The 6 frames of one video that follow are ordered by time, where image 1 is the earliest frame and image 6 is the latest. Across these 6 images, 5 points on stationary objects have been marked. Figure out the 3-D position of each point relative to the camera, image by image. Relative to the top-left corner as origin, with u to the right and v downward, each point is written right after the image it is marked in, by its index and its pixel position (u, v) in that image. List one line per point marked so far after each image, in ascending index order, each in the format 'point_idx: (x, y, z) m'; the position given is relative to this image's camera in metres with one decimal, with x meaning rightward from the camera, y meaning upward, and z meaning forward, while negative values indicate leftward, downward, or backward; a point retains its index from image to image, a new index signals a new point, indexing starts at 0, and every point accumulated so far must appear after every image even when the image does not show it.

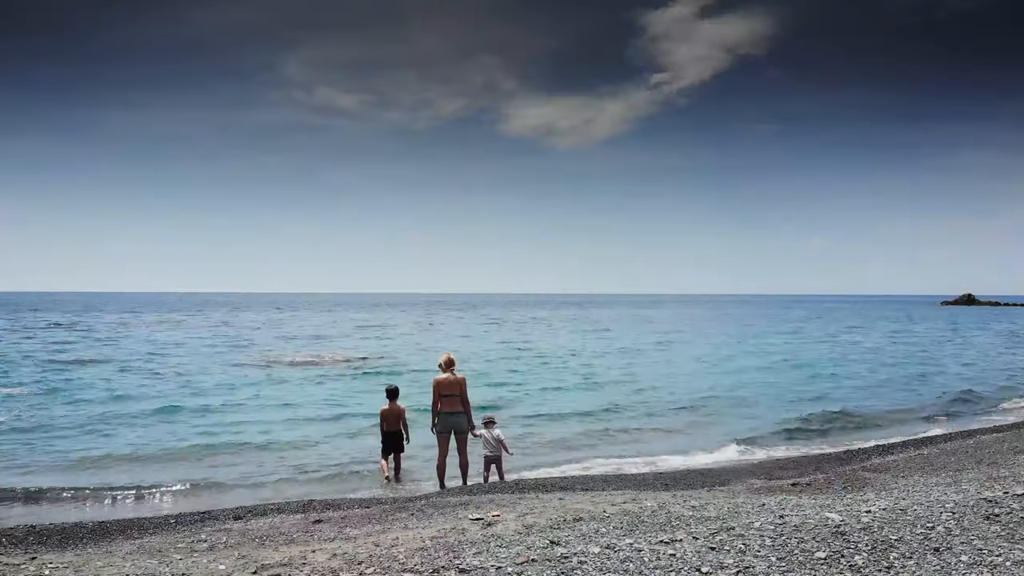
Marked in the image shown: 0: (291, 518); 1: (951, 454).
0: (-2.9, -3.0, +7.8) m
1: (+8.0, -3.1, +10.8) m
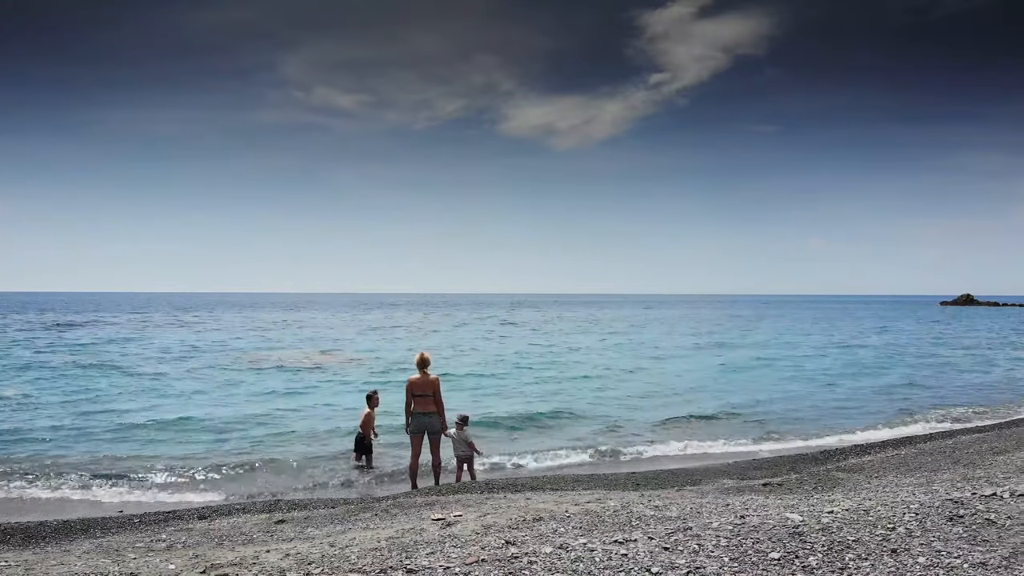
0: (-3.4, -3.0, +7.7) m
1: (+7.5, -3.0, +10.8) m
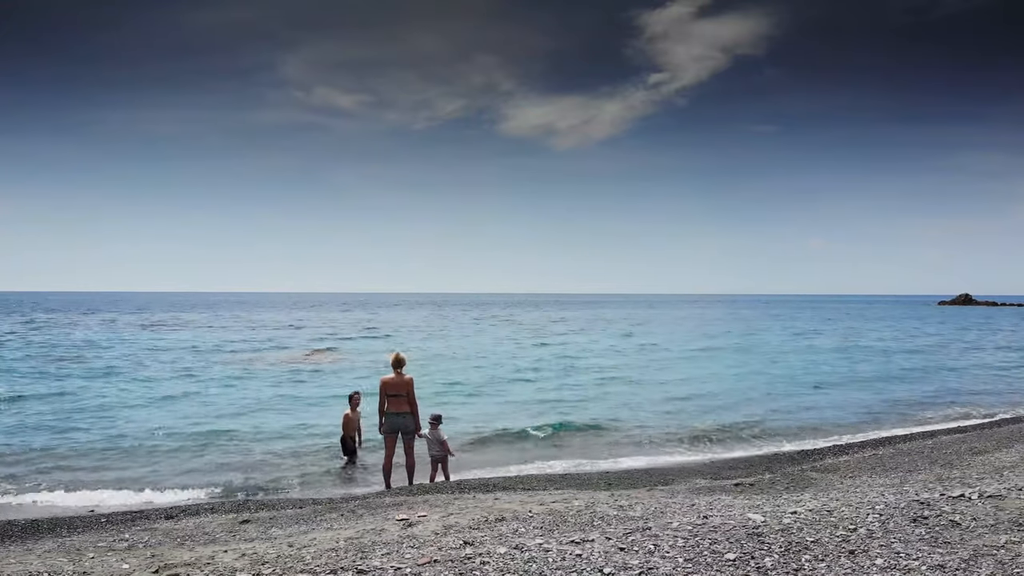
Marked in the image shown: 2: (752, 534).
0: (-3.8, -3.0, +7.7) m
1: (+7.1, -3.0, +10.7) m
2: (+2.4, -2.5, +5.9) m
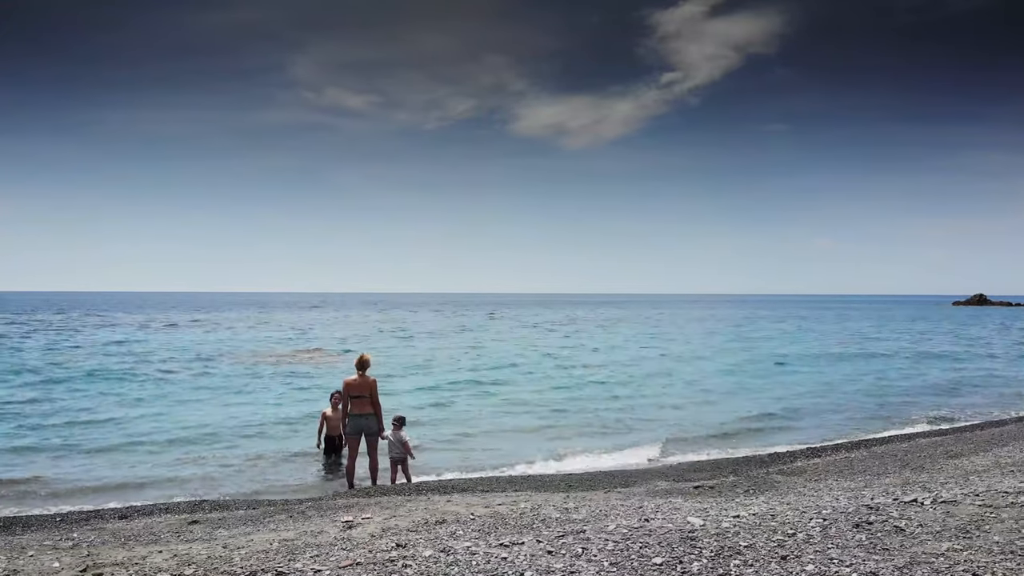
0: (-4.4, -3.0, +7.7) m
1: (+6.5, -3.0, +10.6) m
2: (+1.7, -2.5, +5.8) m
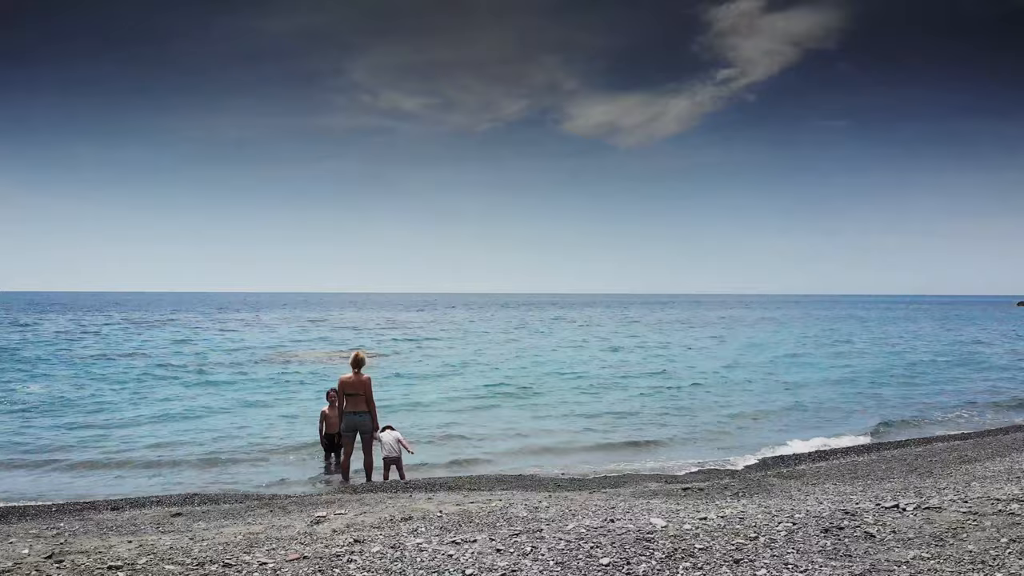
0: (-4.8, -3.0, +8.0) m
1: (+6.3, -3.0, +10.1) m
2: (+1.3, -2.4, +5.7) m
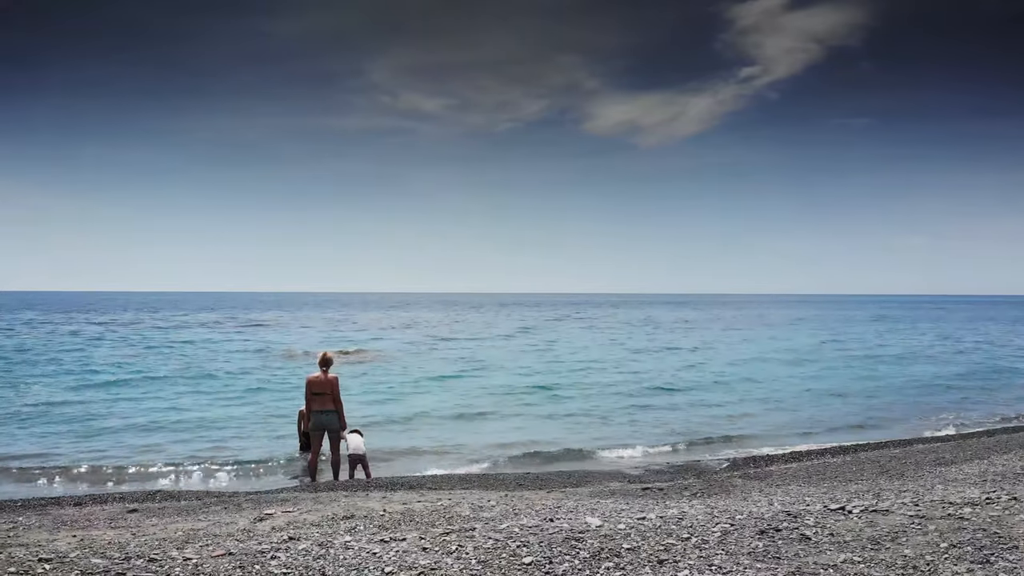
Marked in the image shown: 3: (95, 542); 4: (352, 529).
0: (-5.4, -3.0, +8.1) m
1: (+5.8, -2.9, +9.9) m
2: (+0.6, -2.4, +5.6) m
3: (-4.3, -2.6, +6.1) m
4: (-1.7, -2.5, +6.3) m
